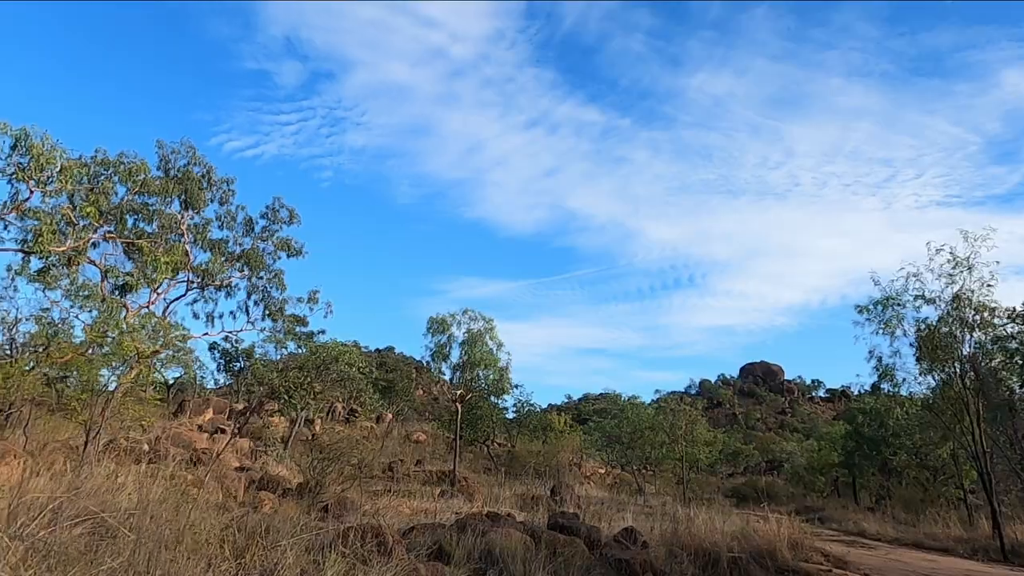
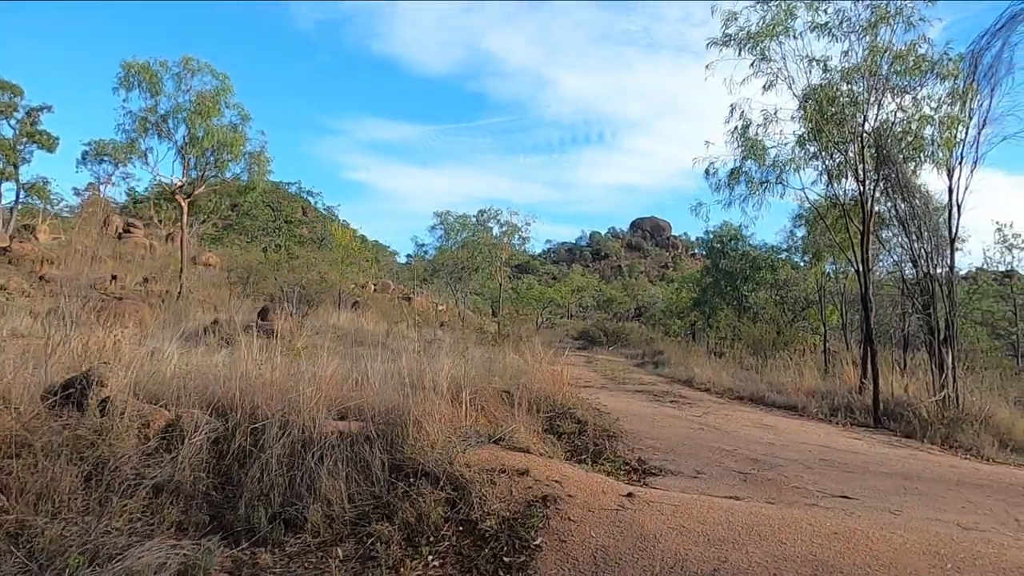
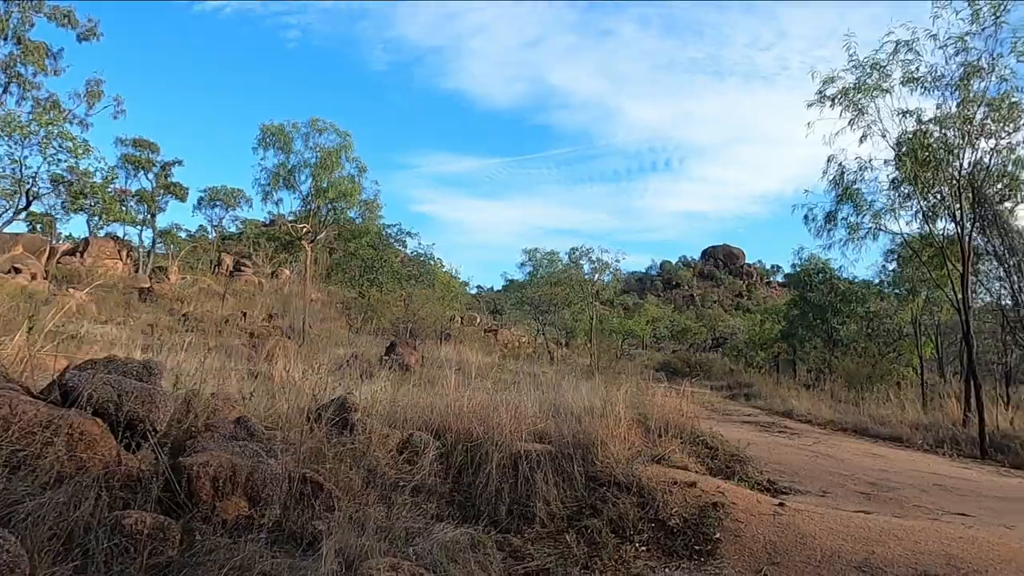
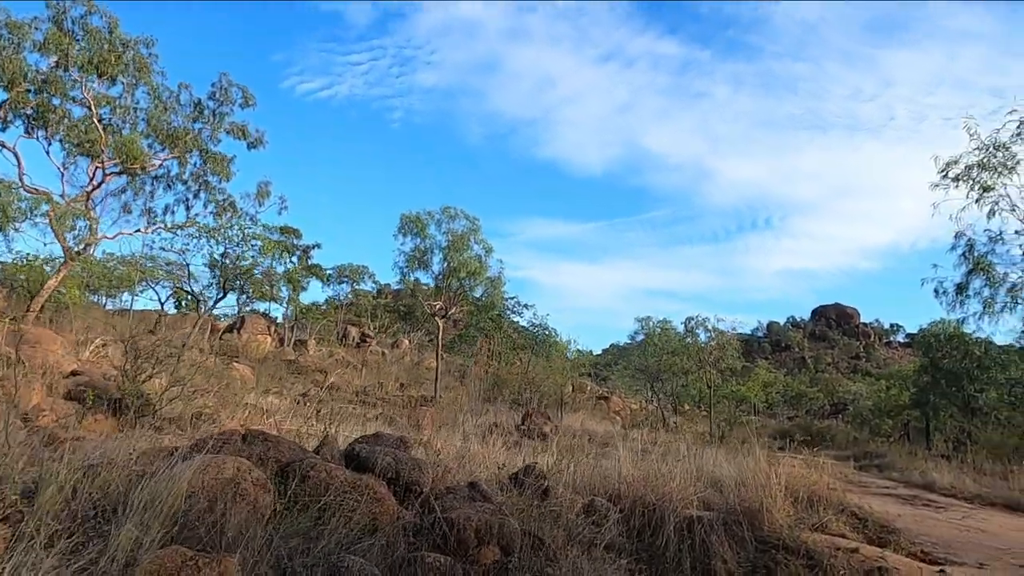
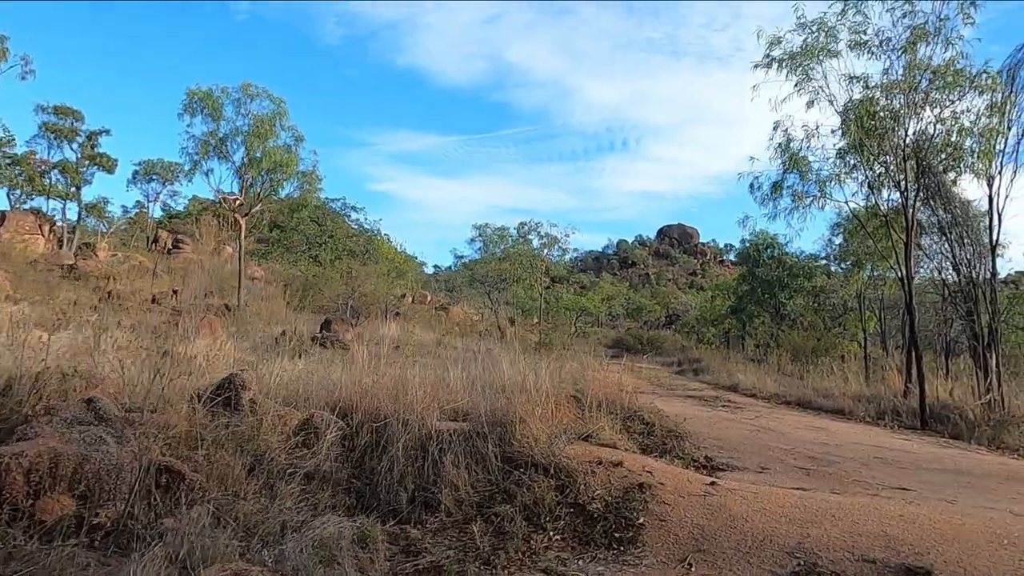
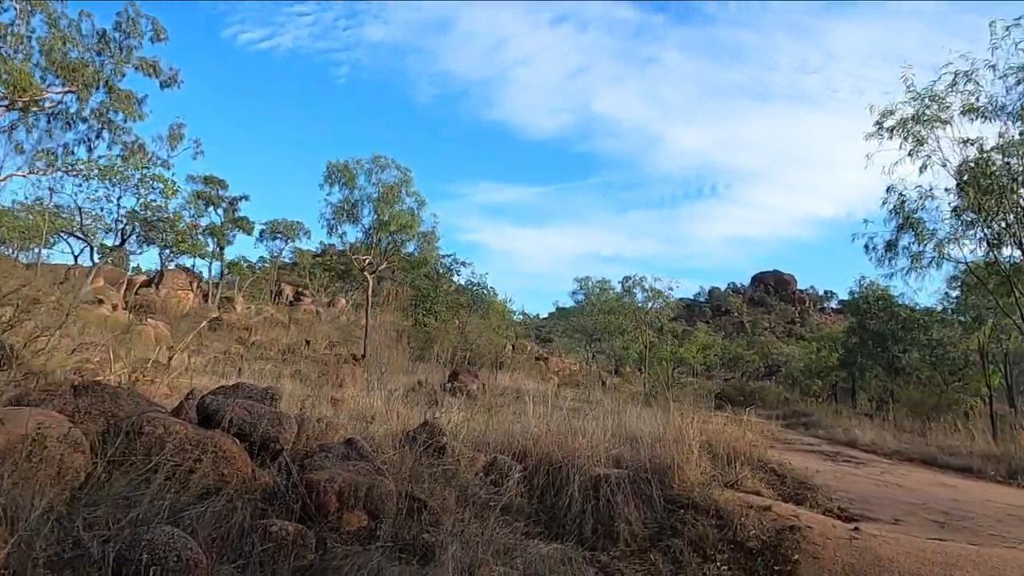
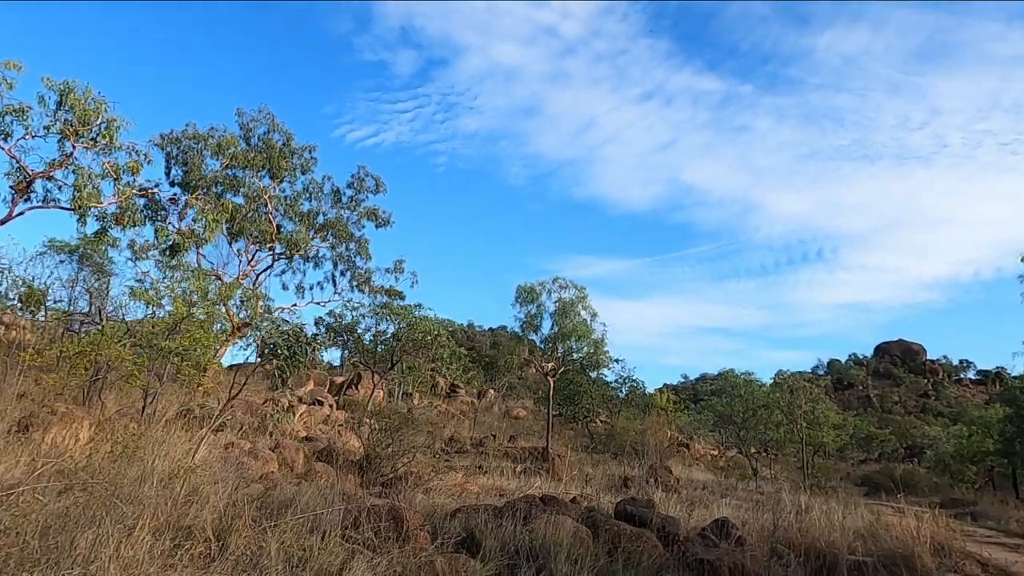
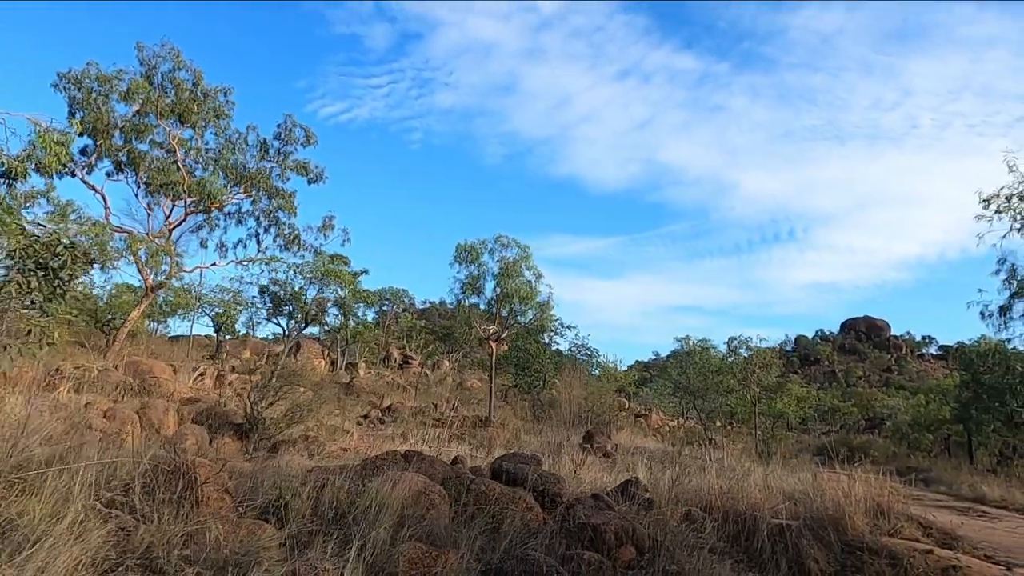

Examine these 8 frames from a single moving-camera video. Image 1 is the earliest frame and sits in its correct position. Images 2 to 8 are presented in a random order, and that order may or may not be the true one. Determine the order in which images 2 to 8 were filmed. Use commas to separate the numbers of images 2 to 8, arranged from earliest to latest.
7, 8, 4, 6, 3, 5, 2
